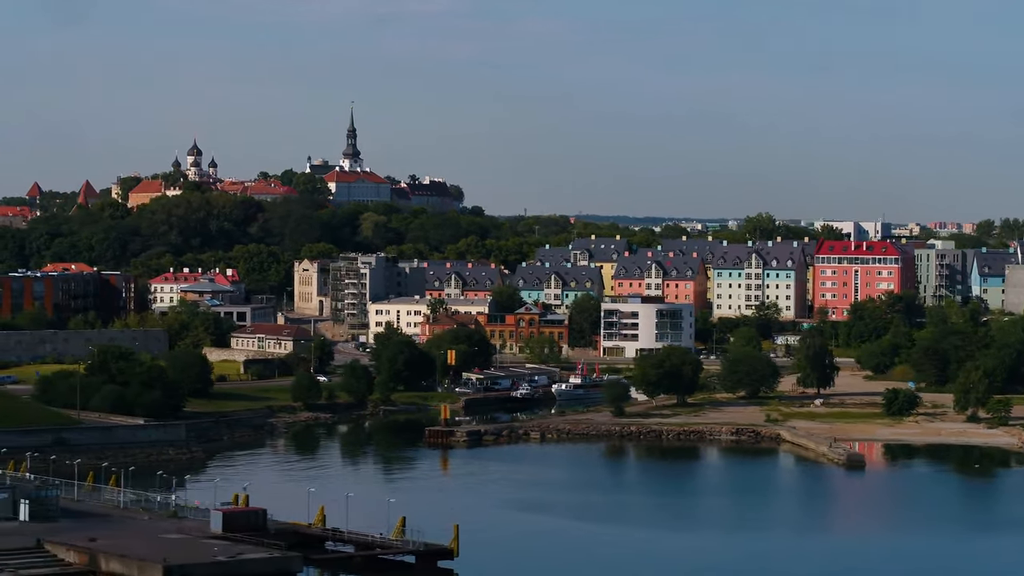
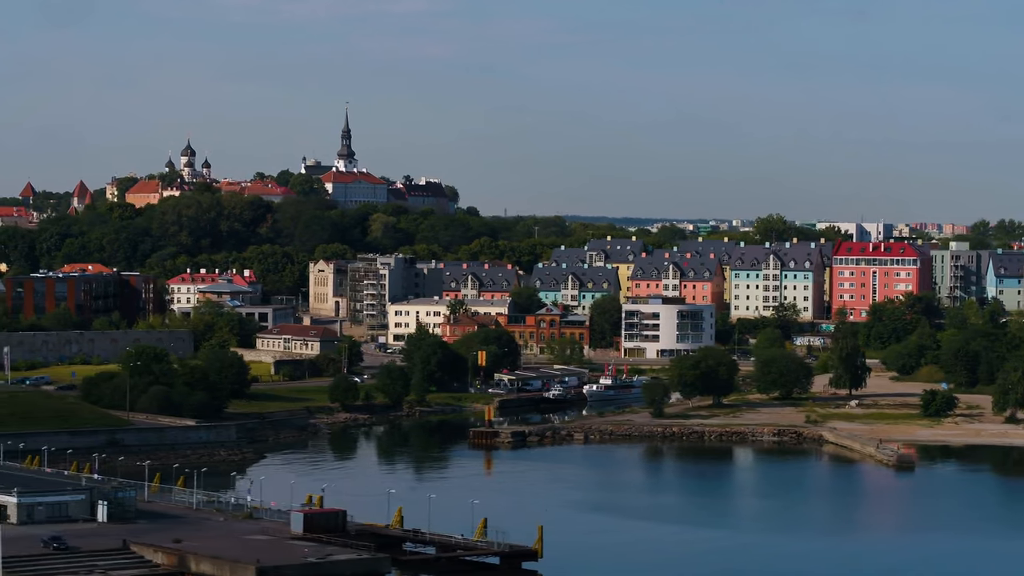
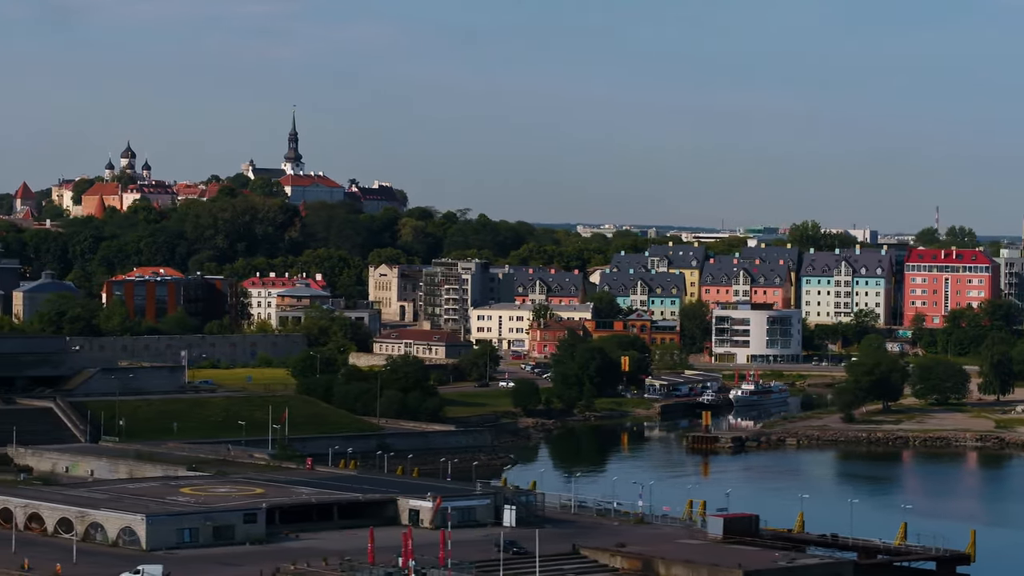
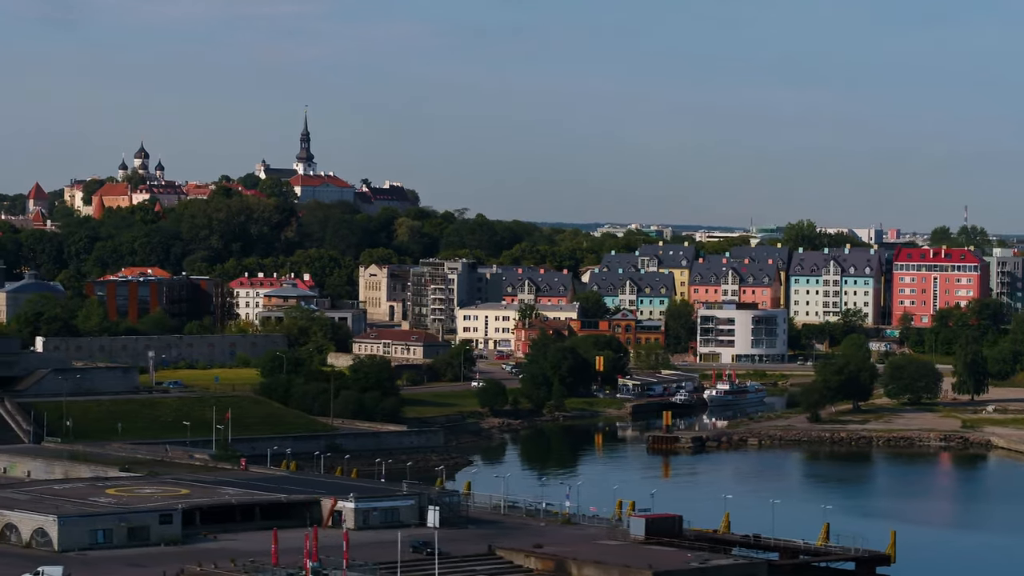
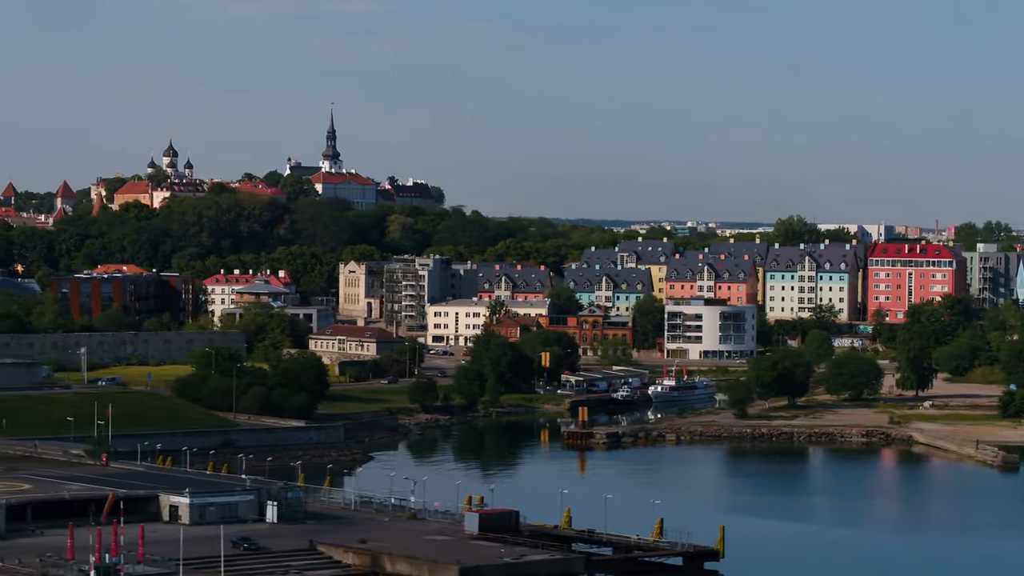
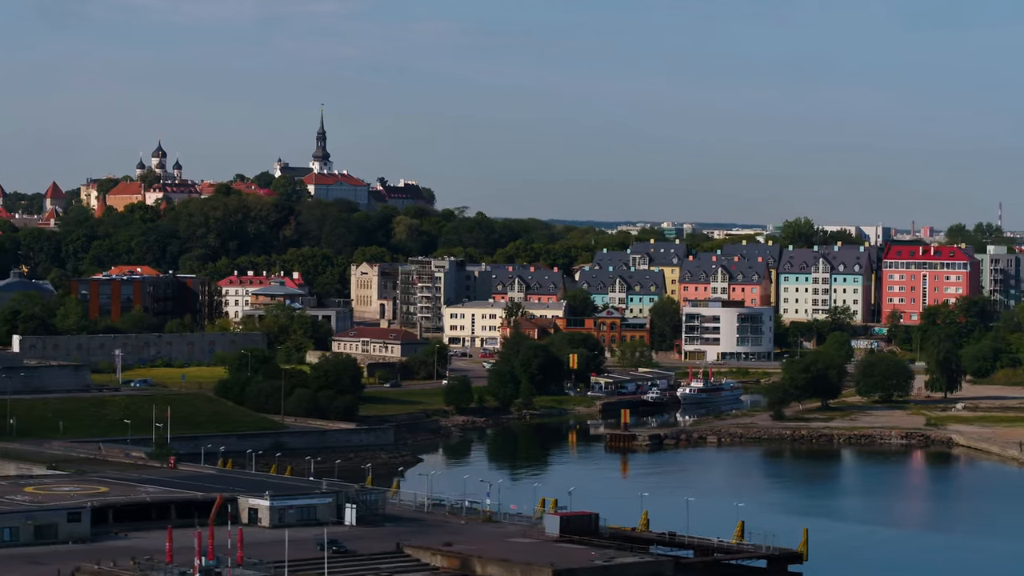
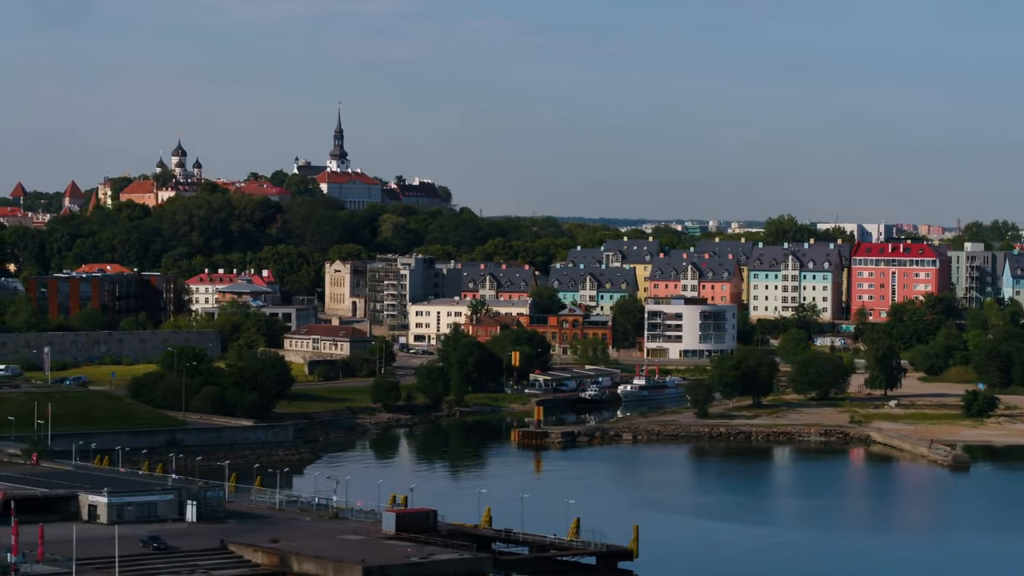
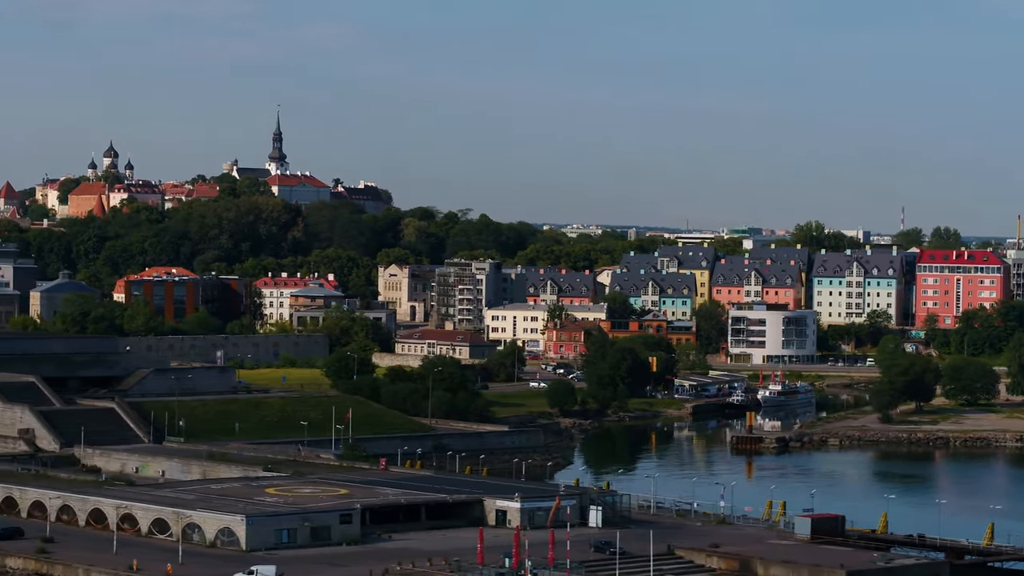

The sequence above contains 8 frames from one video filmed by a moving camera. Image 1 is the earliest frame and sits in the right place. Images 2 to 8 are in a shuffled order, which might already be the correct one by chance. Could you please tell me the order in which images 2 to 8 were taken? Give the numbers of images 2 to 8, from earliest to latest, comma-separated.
2, 7, 5, 6, 4, 3, 8
